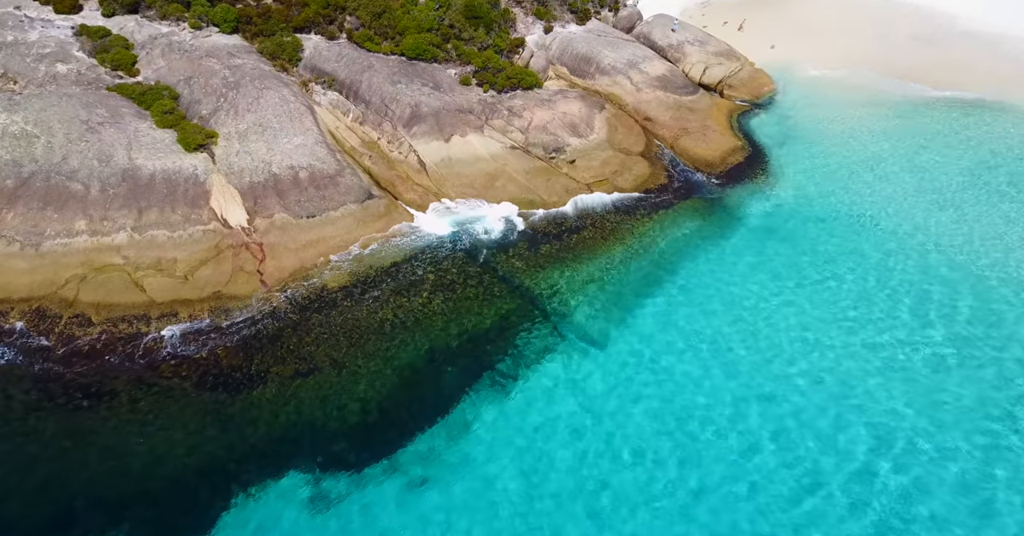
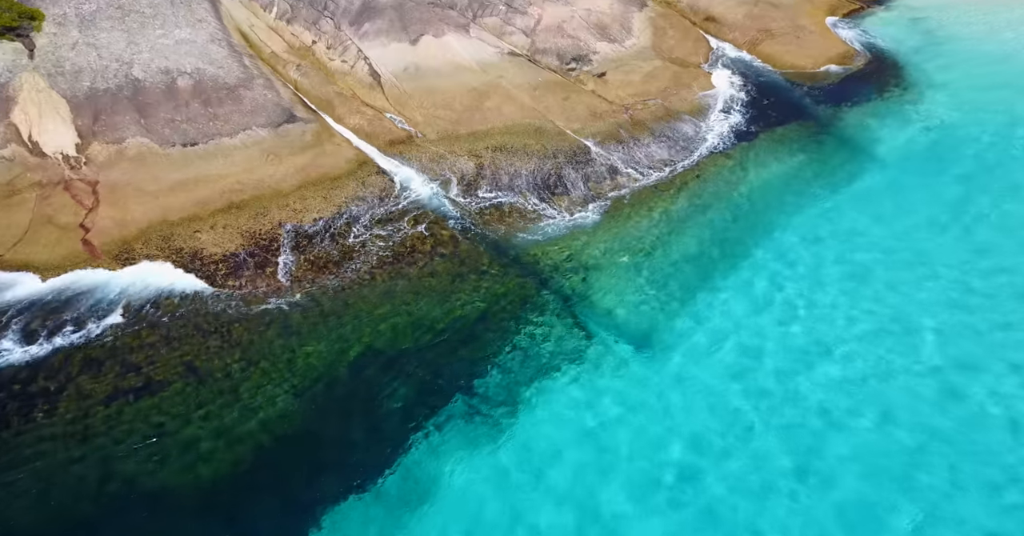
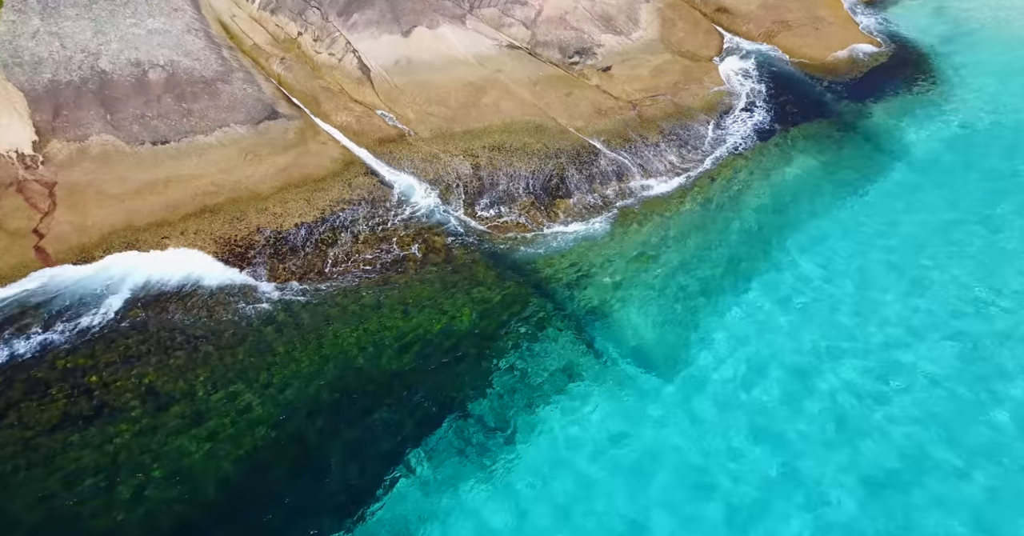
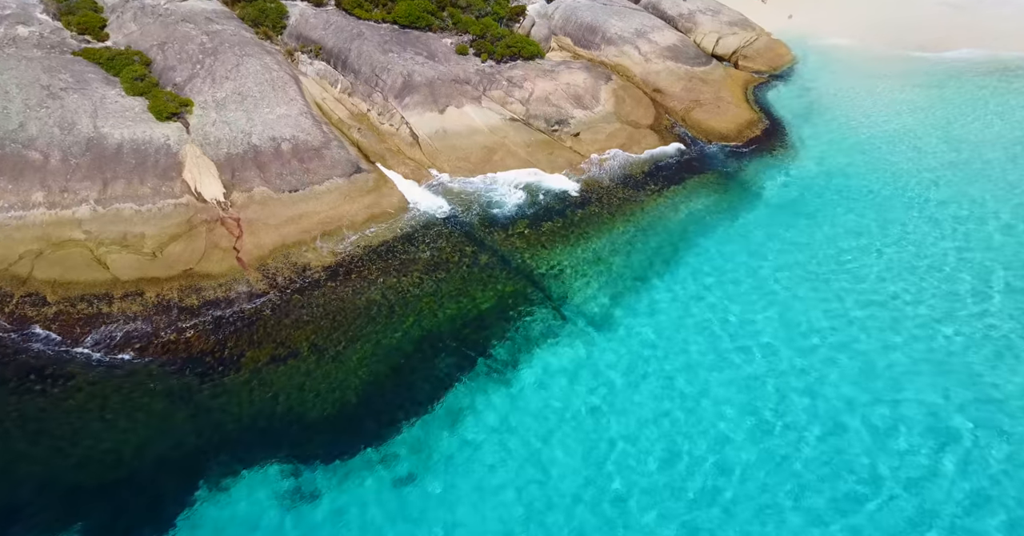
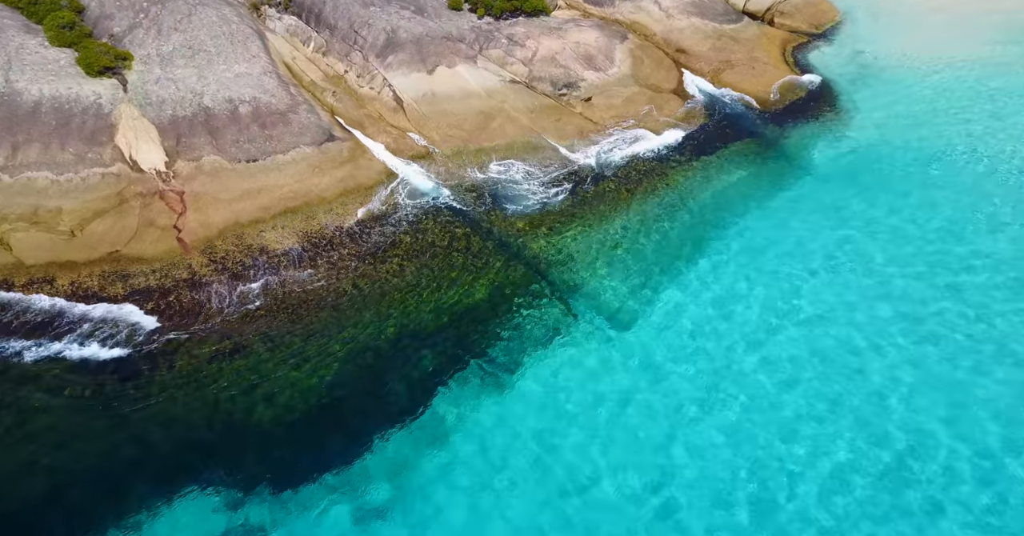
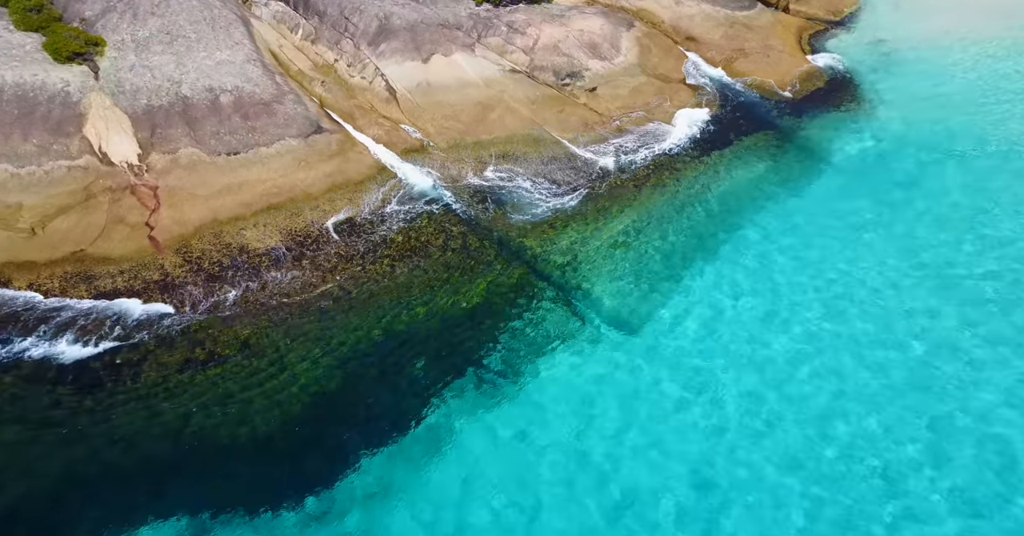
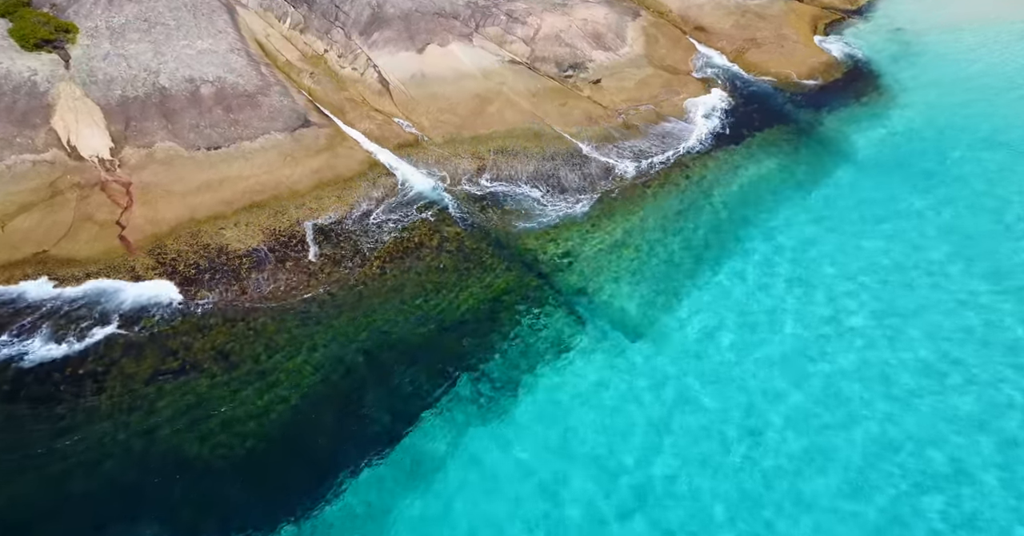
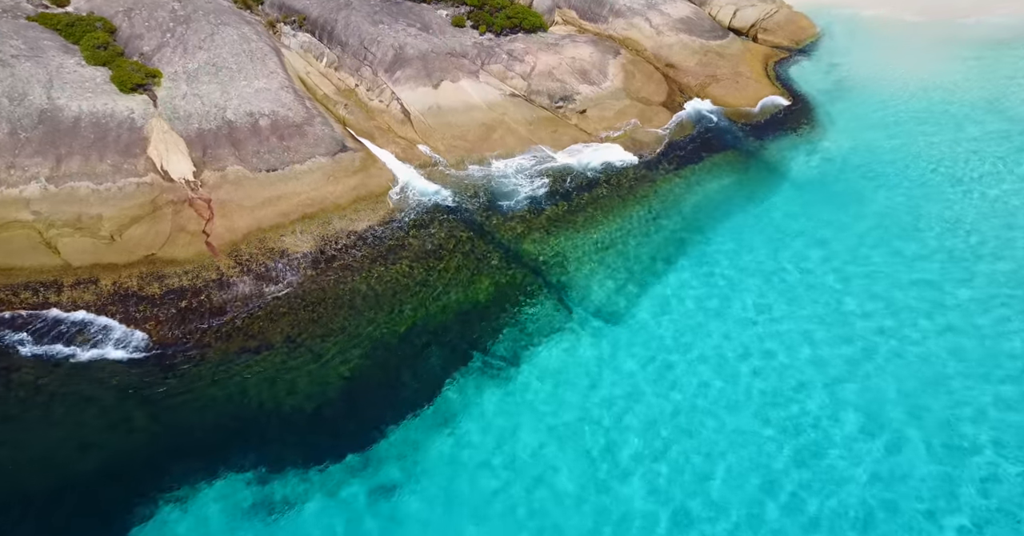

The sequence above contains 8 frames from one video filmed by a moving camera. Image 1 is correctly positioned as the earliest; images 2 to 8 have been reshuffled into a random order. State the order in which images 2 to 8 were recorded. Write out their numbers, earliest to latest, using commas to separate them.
4, 8, 5, 6, 7, 2, 3
